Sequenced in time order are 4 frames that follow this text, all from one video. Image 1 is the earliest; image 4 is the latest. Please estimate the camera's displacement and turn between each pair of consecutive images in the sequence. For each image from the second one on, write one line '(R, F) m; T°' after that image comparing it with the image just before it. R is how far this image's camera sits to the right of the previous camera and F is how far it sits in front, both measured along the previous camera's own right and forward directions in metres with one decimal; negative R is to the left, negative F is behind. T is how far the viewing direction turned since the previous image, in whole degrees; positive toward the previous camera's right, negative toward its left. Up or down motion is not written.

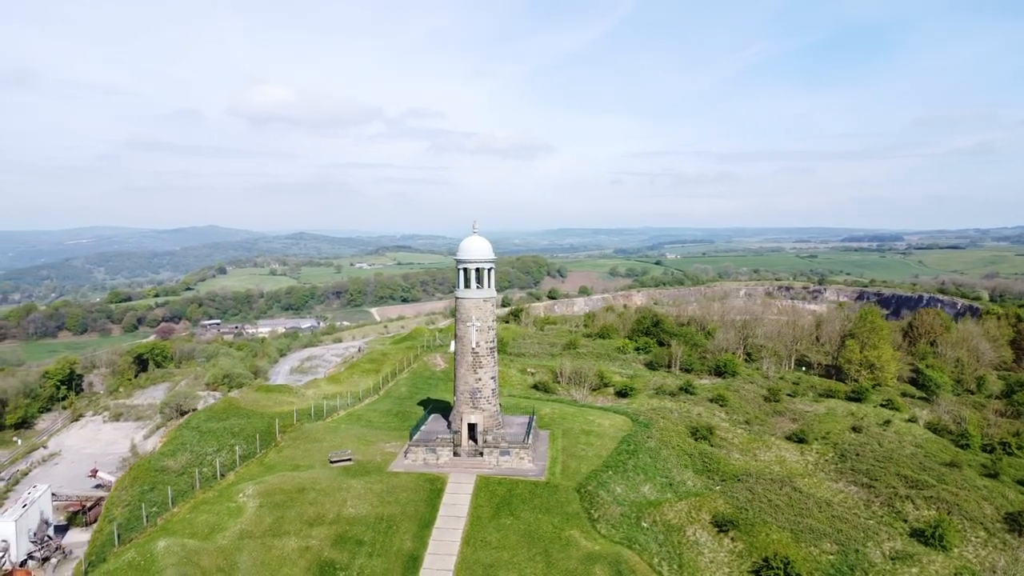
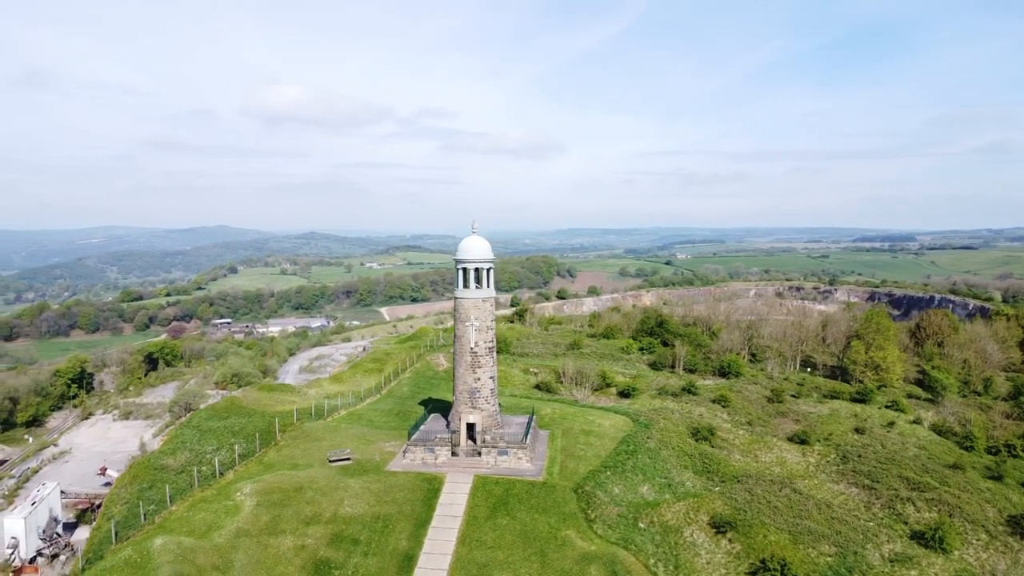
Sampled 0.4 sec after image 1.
(+0.5, 0.0) m; -1°
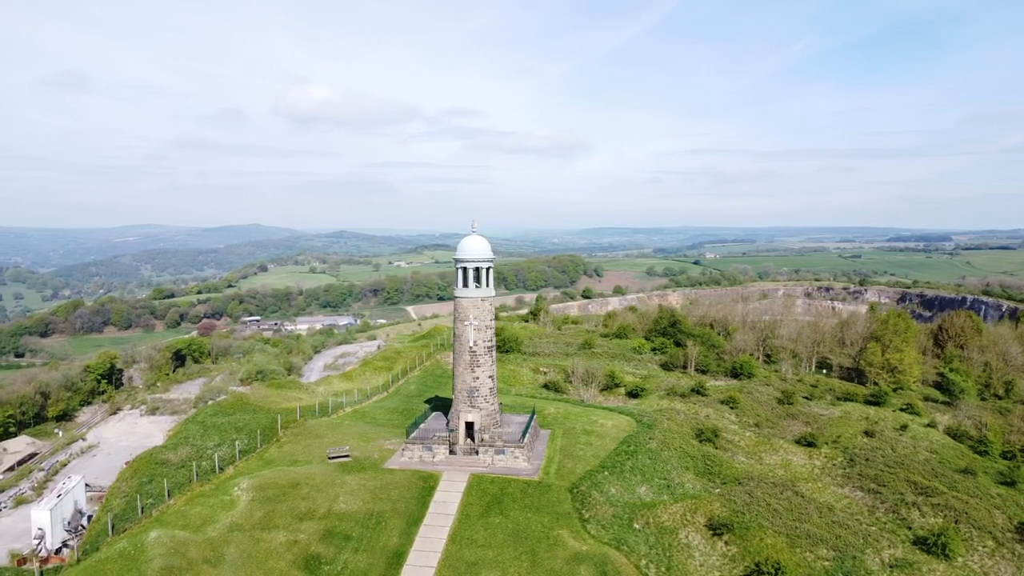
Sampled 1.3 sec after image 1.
(+1.4, 0.0) m; -2°
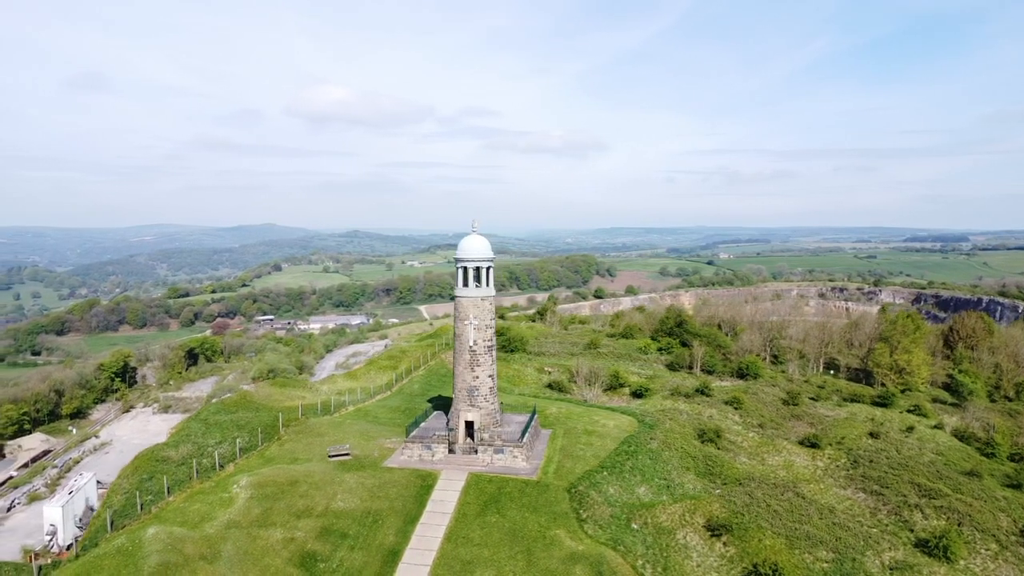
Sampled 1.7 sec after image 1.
(+0.6, 0.0) m; -1°
